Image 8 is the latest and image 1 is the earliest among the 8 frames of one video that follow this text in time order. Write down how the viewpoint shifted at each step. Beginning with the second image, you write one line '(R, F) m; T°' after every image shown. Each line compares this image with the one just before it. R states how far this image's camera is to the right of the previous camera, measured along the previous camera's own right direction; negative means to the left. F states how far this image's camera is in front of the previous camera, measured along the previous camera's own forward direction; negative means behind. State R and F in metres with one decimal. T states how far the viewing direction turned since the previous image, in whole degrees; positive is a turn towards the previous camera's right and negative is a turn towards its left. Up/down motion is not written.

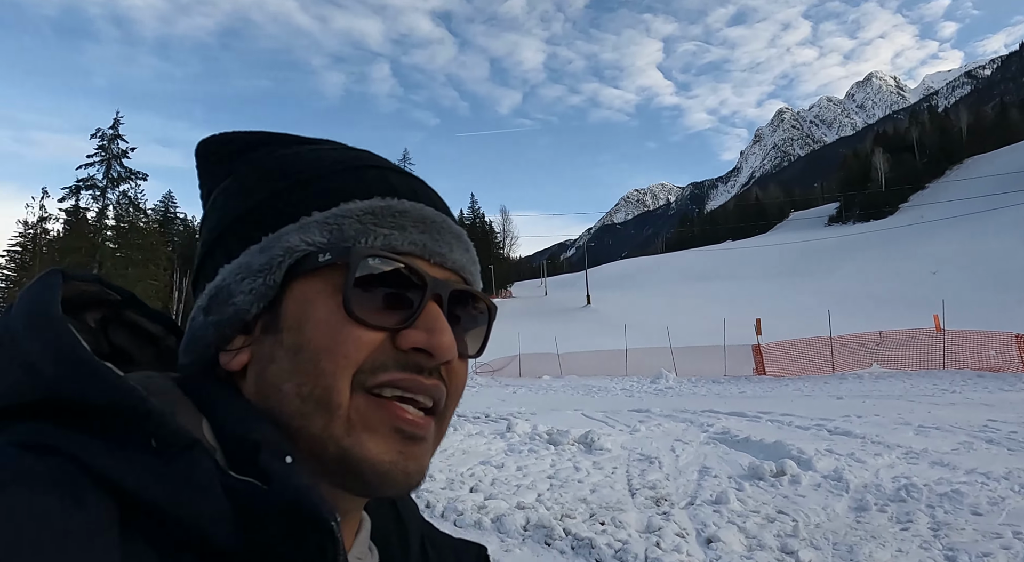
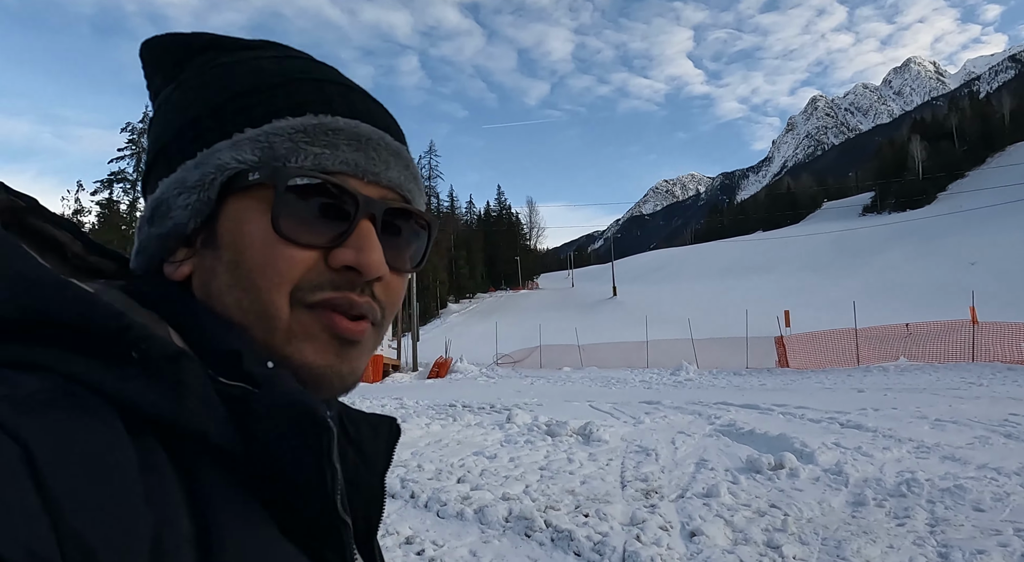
(+0.3, 0.0) m; -2°
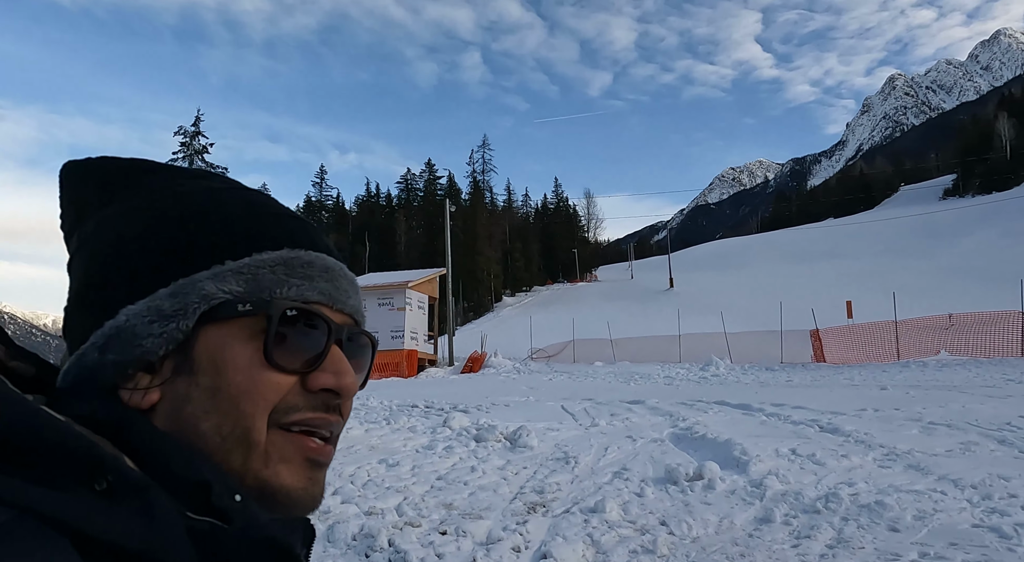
(+1.4, +0.3) m; -5°
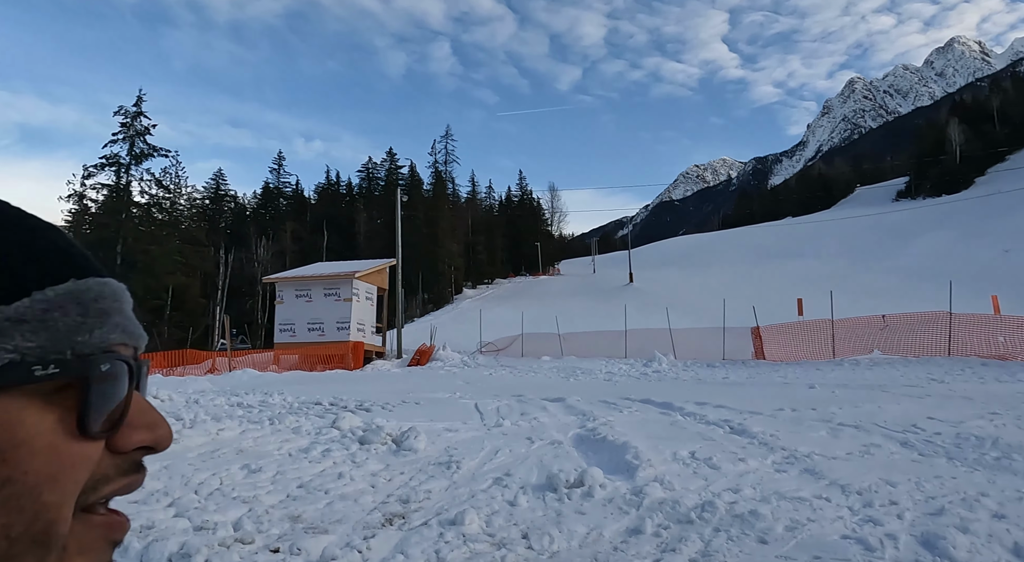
(+0.7, +0.3) m; +3°
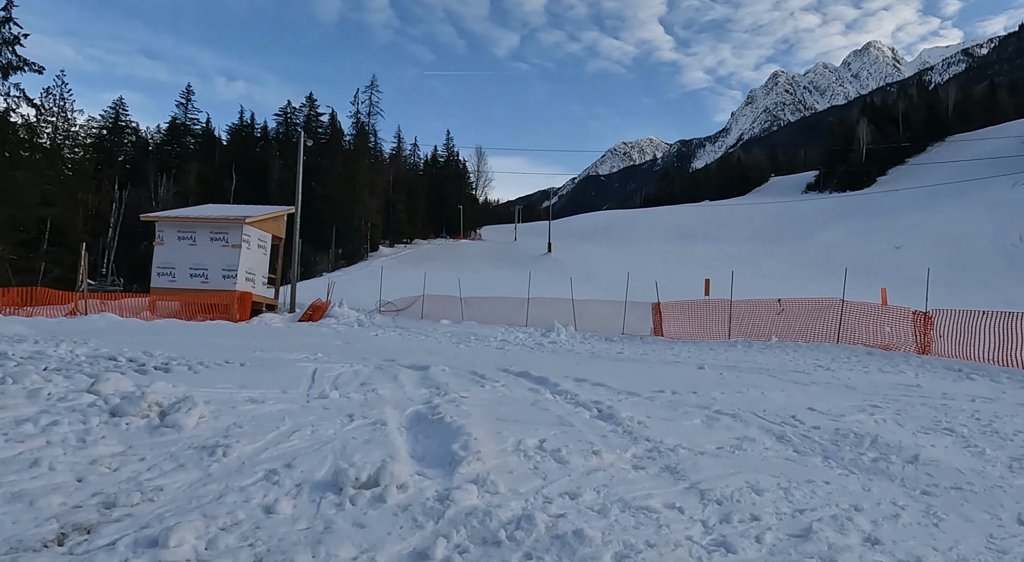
(+0.8, +1.2) m; +7°
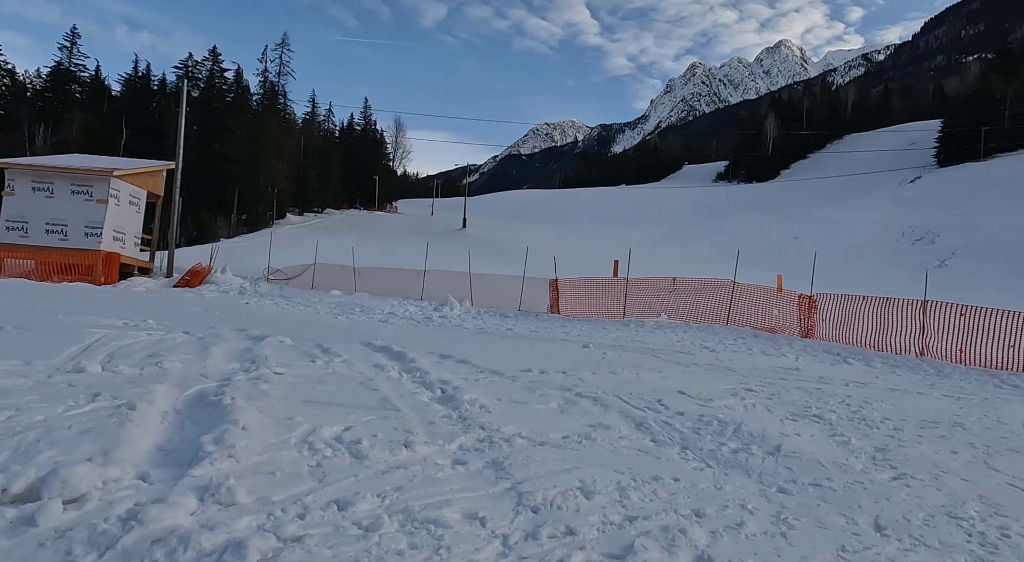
(+0.8, +1.0) m; +7°
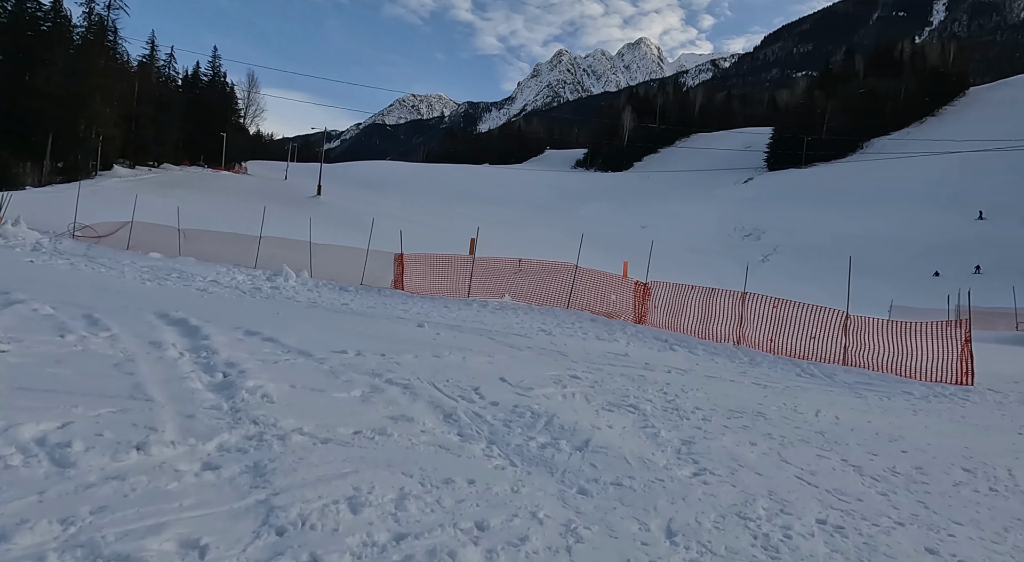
(+0.5, +0.5) m; +13°
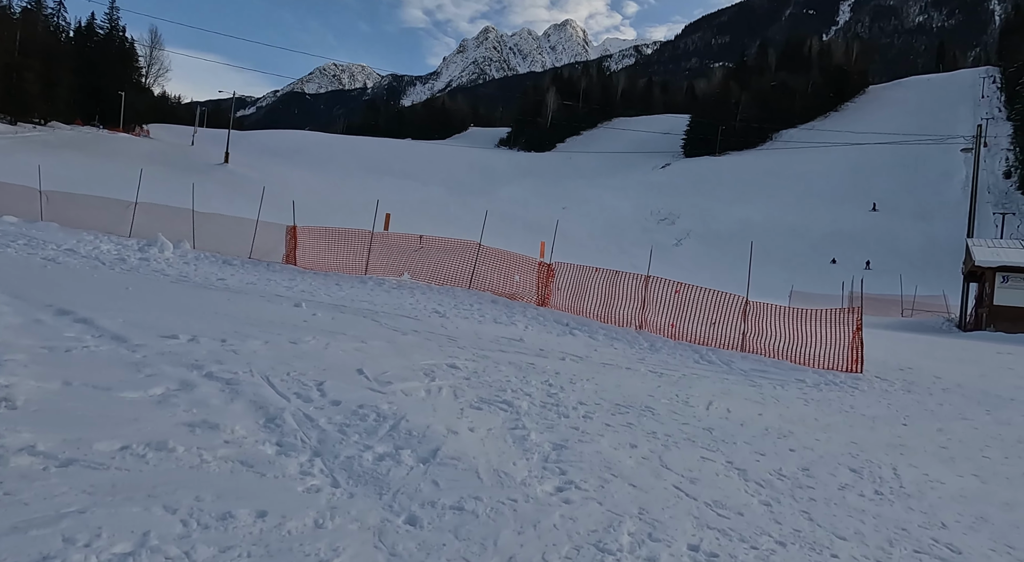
(+0.5, +0.8) m; +7°
